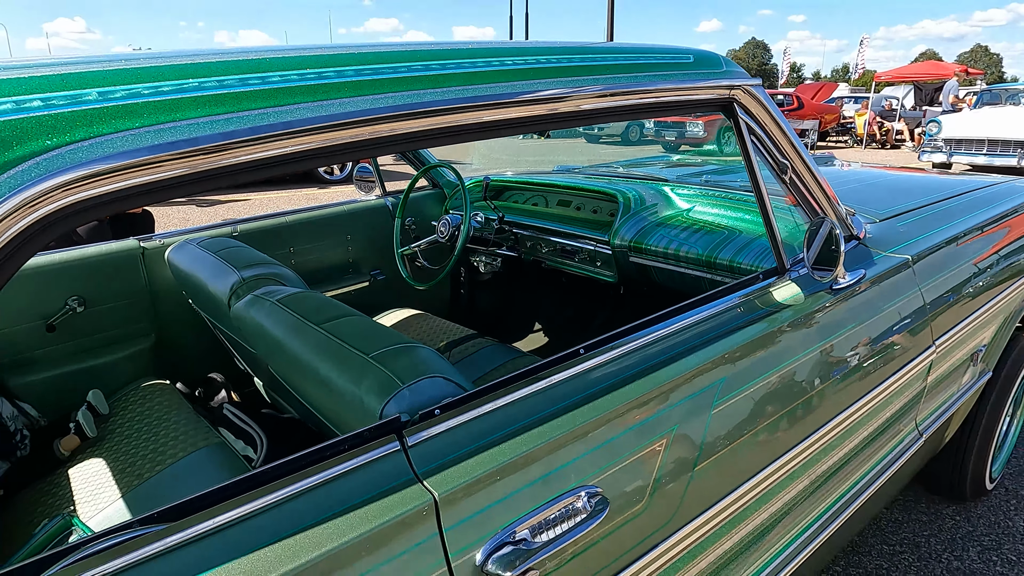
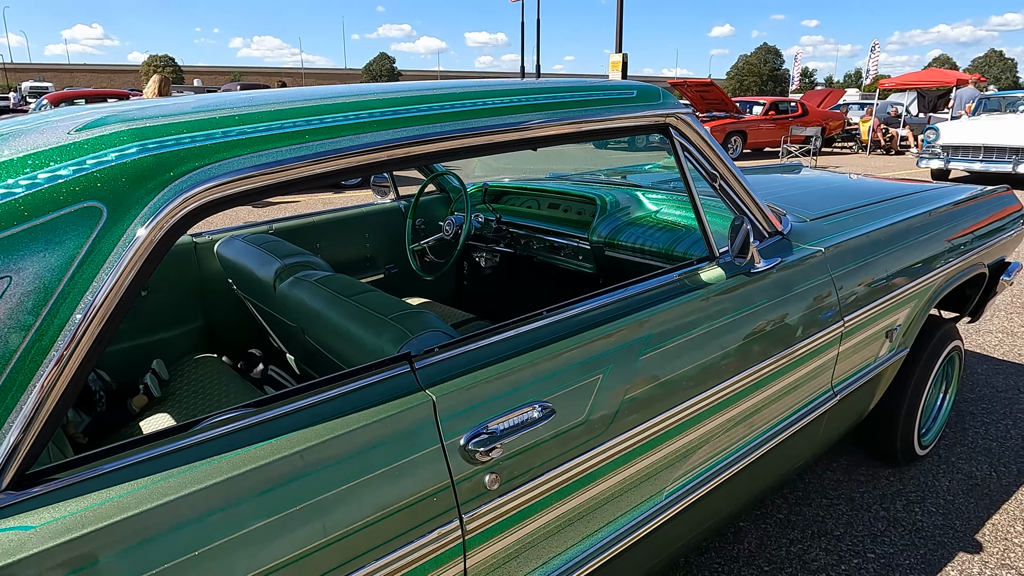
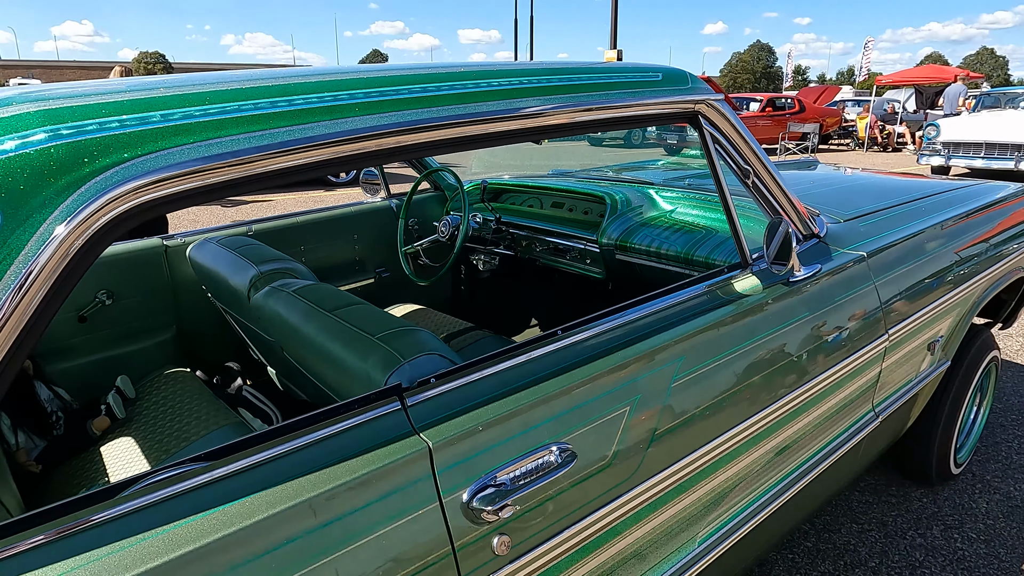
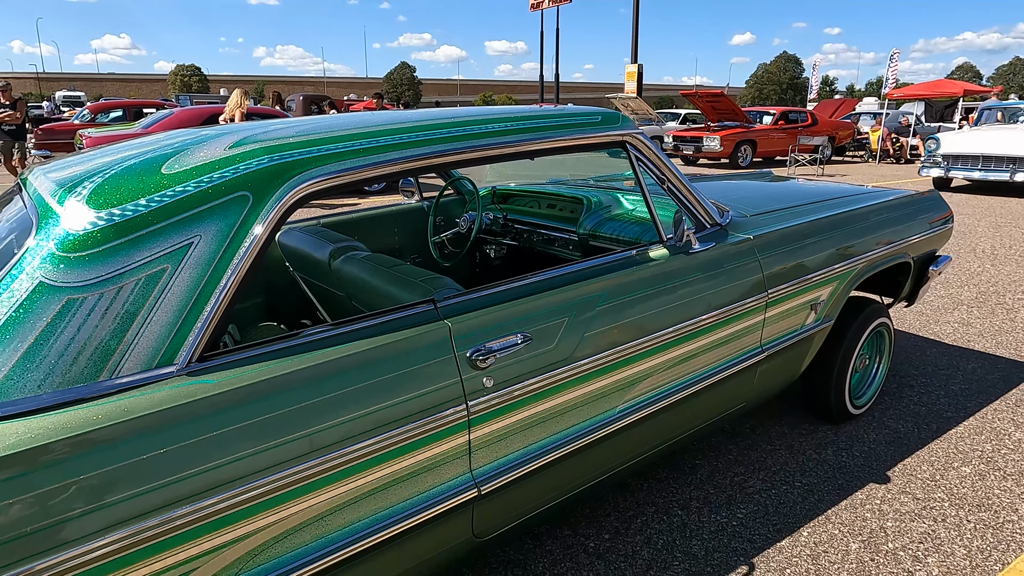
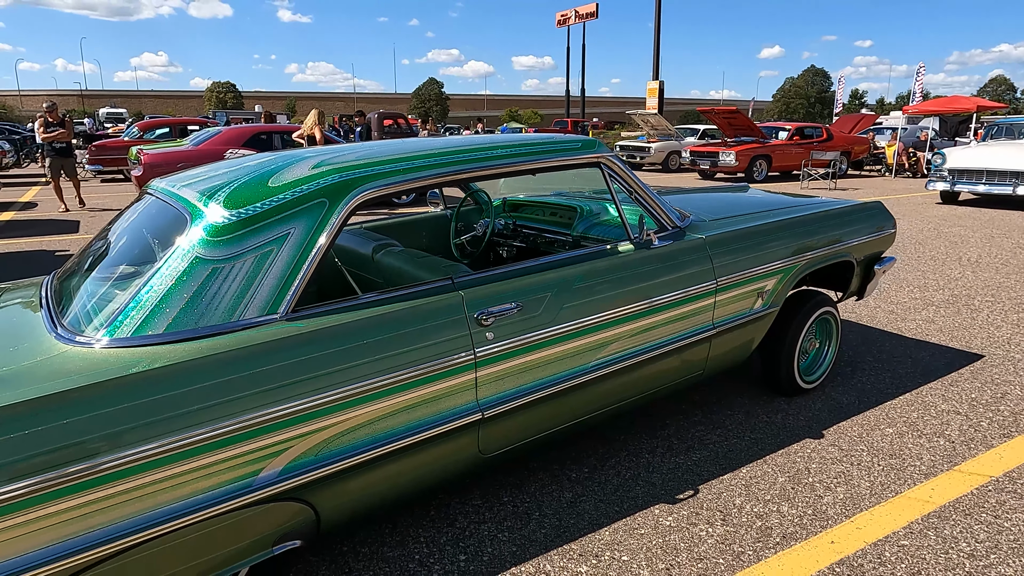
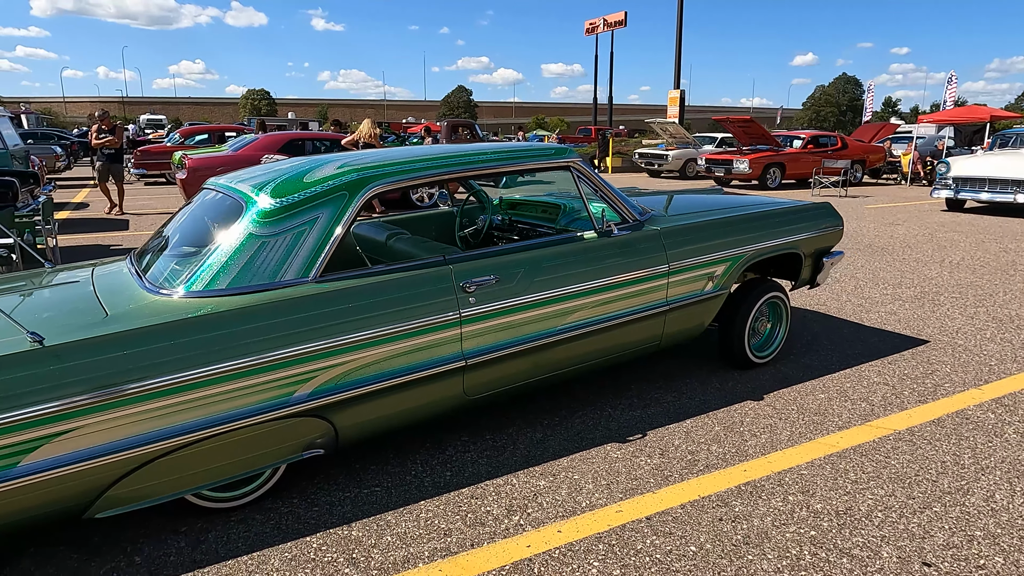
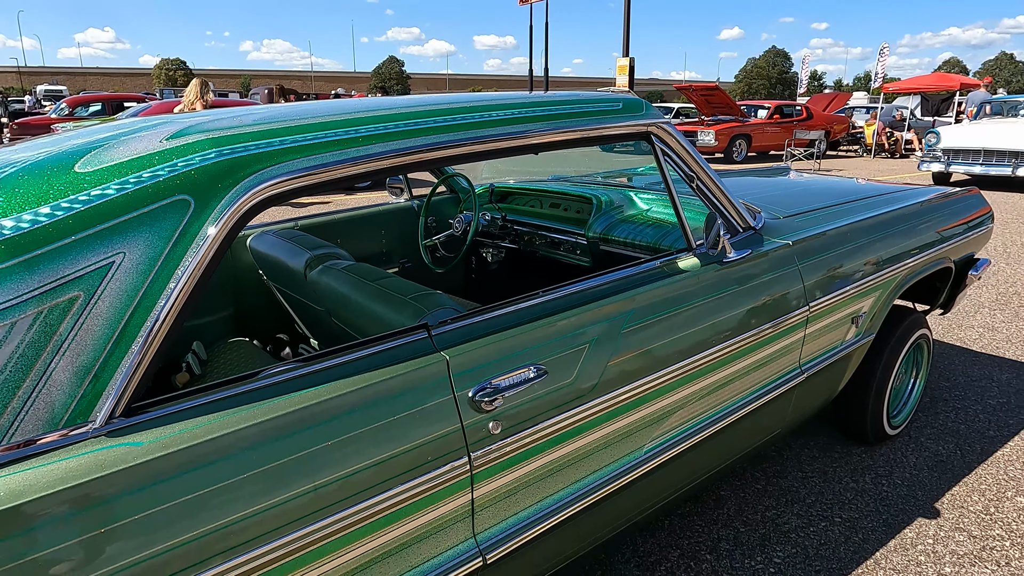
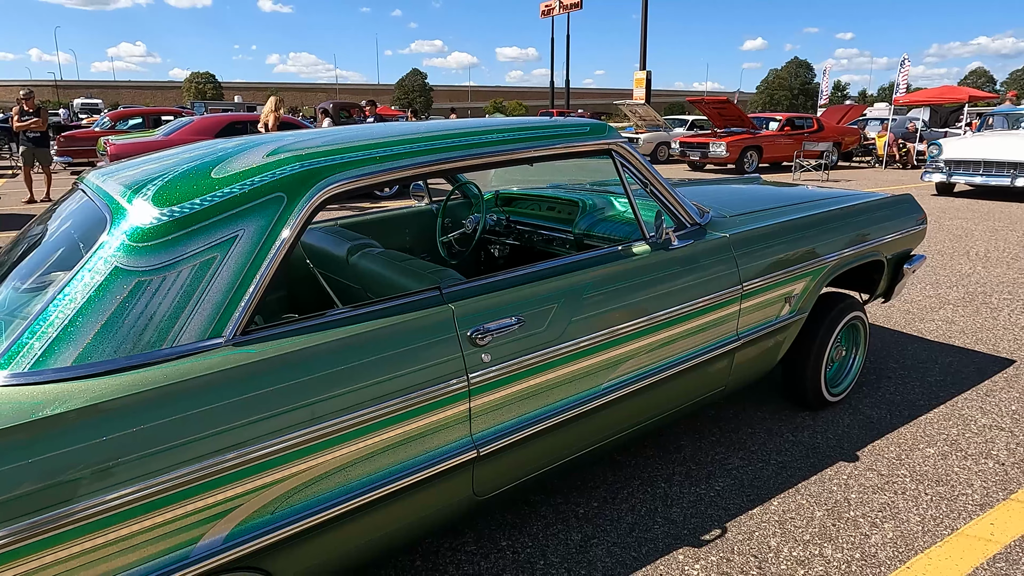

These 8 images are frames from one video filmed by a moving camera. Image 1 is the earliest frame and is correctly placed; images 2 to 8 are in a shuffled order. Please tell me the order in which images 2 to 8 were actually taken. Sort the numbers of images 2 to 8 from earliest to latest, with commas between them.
3, 2, 7, 4, 8, 5, 6
